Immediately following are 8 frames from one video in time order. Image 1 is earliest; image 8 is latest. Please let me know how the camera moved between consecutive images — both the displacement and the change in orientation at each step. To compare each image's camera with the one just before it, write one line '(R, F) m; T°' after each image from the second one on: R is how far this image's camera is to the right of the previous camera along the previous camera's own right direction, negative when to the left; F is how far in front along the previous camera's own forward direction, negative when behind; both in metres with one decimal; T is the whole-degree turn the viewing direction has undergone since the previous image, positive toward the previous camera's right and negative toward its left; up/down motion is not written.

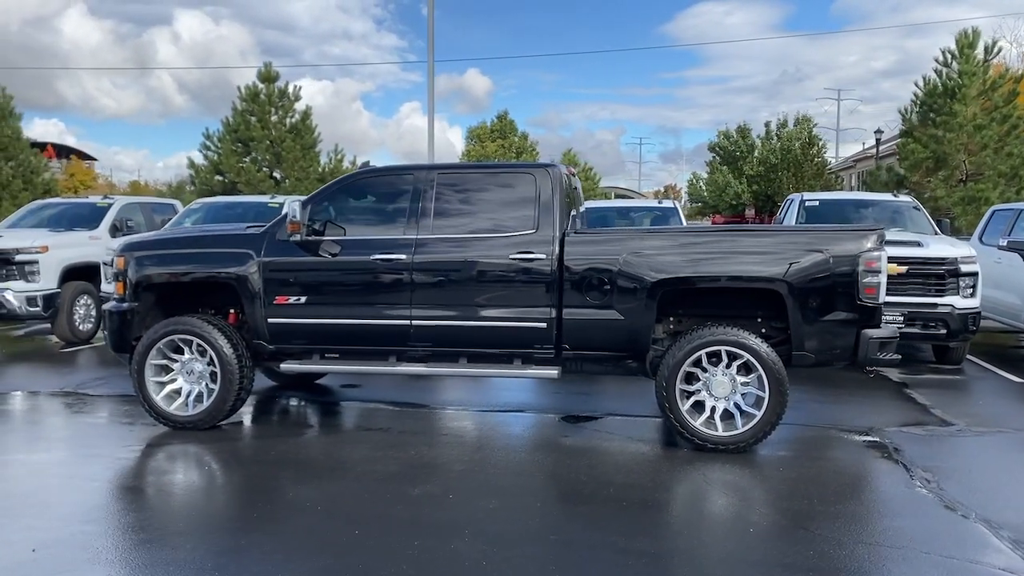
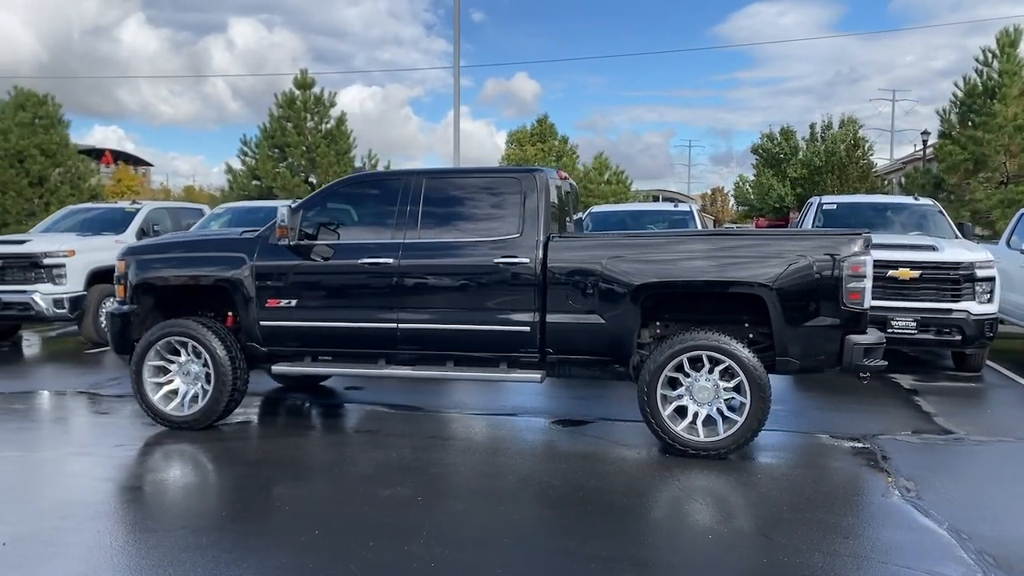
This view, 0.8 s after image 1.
(+0.4, 0.0) m; -3°
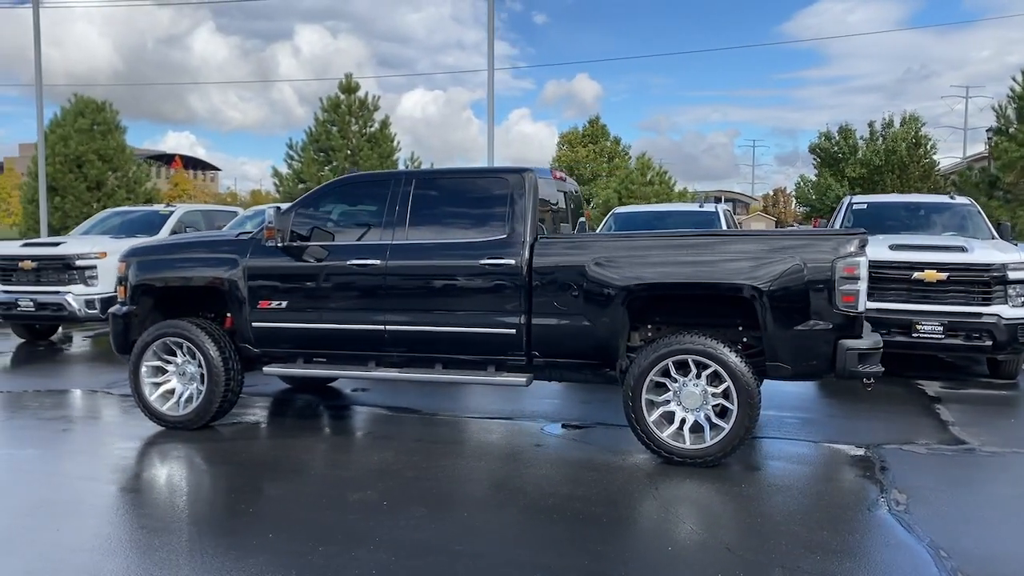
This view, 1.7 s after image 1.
(+0.5, +0.1) m; -4°
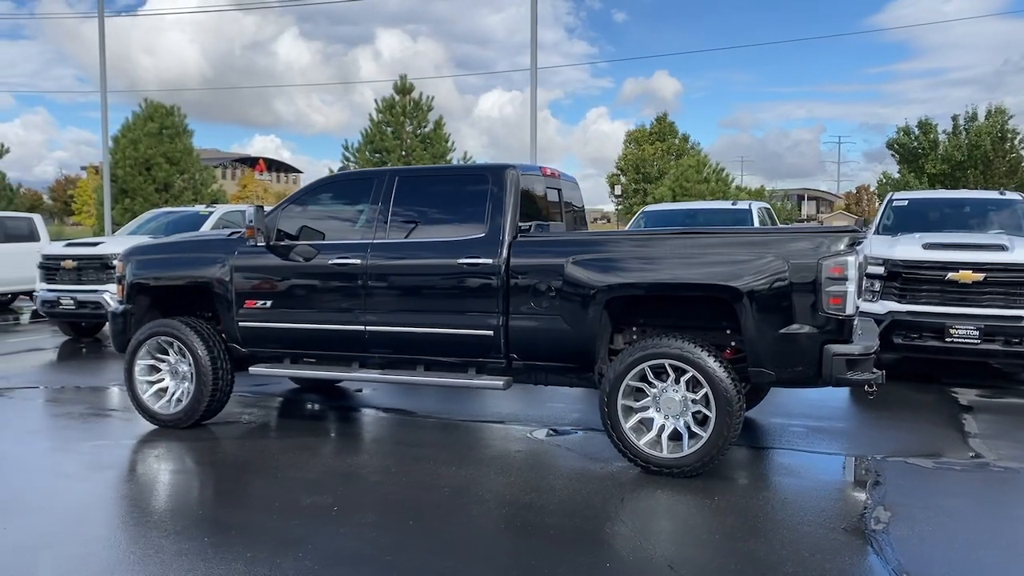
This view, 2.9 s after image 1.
(+0.7, +0.2) m; -5°
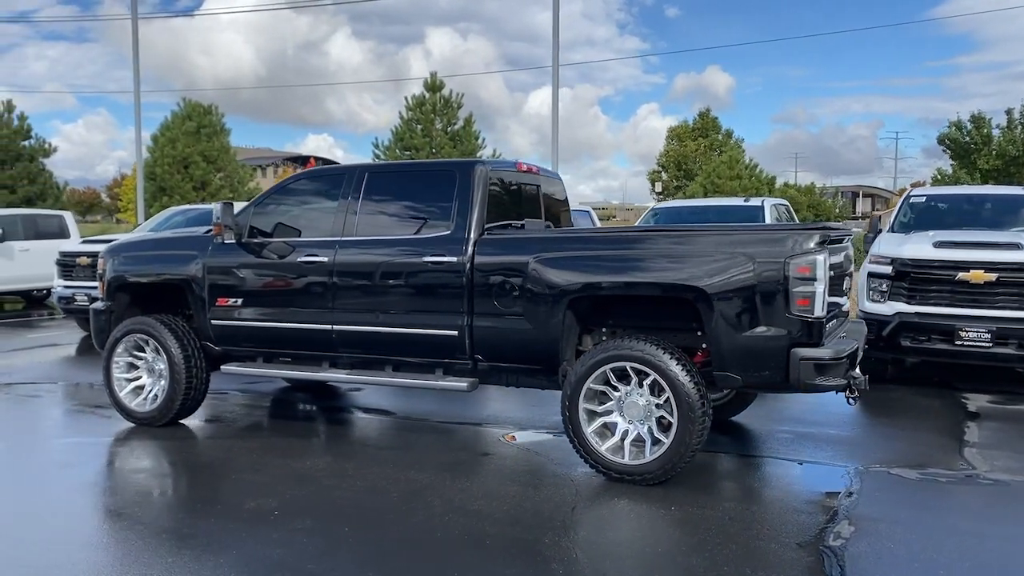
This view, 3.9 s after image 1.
(+0.5, +0.2) m; -3°
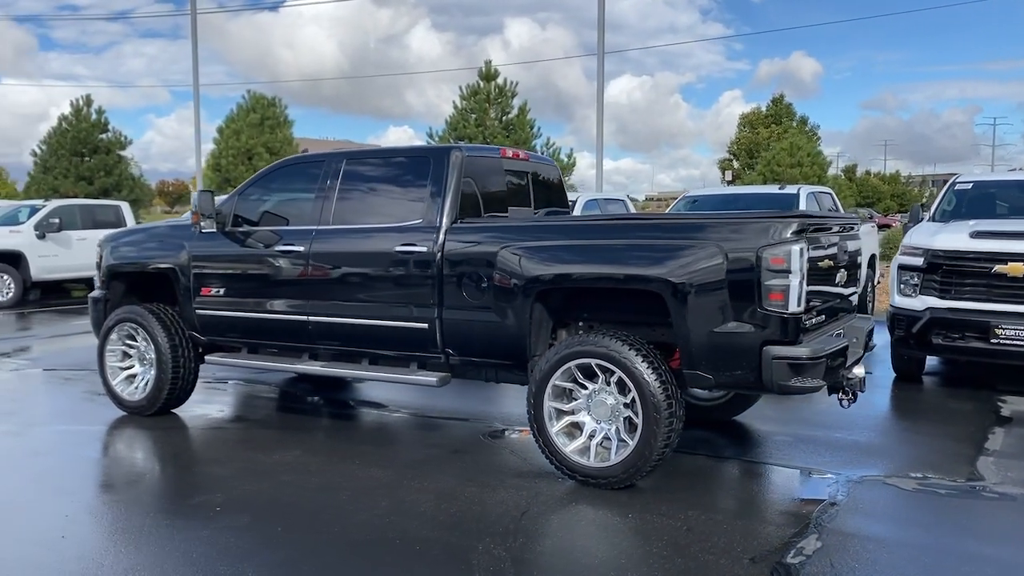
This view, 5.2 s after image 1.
(+0.6, +0.3) m; -5°
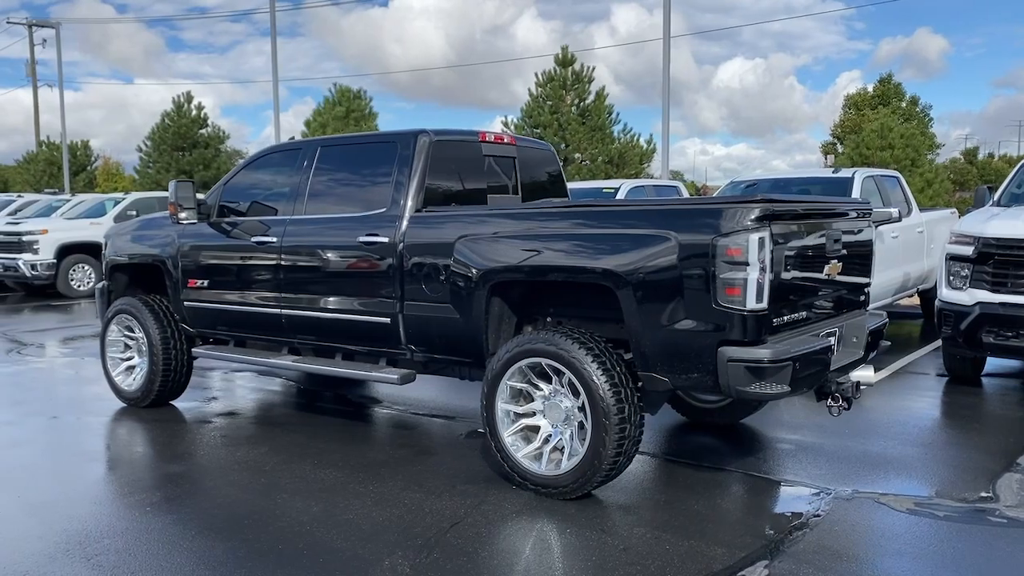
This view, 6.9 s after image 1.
(+0.8, +0.4) m; -7°
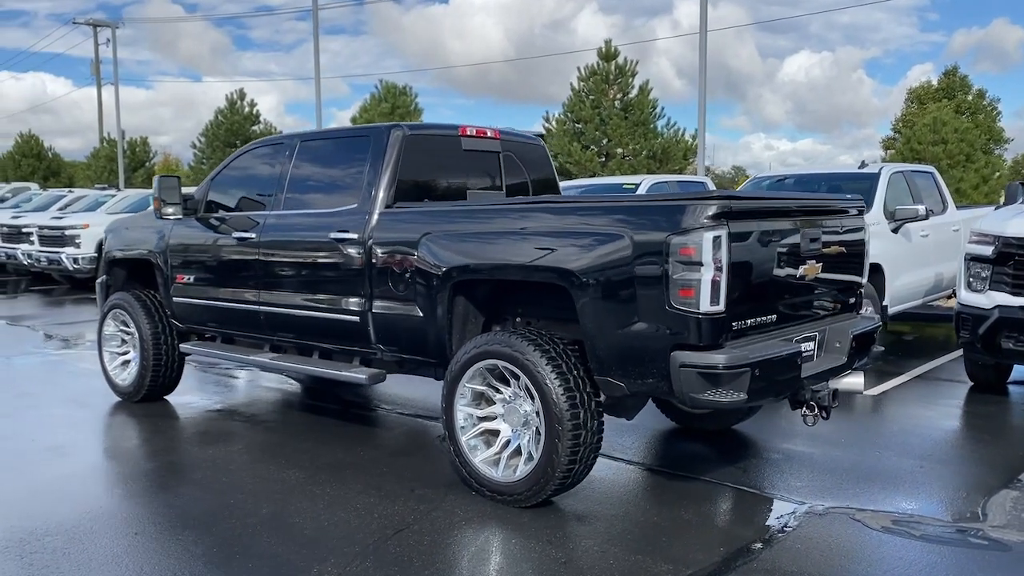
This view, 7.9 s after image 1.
(+0.5, +0.2) m; -4°
